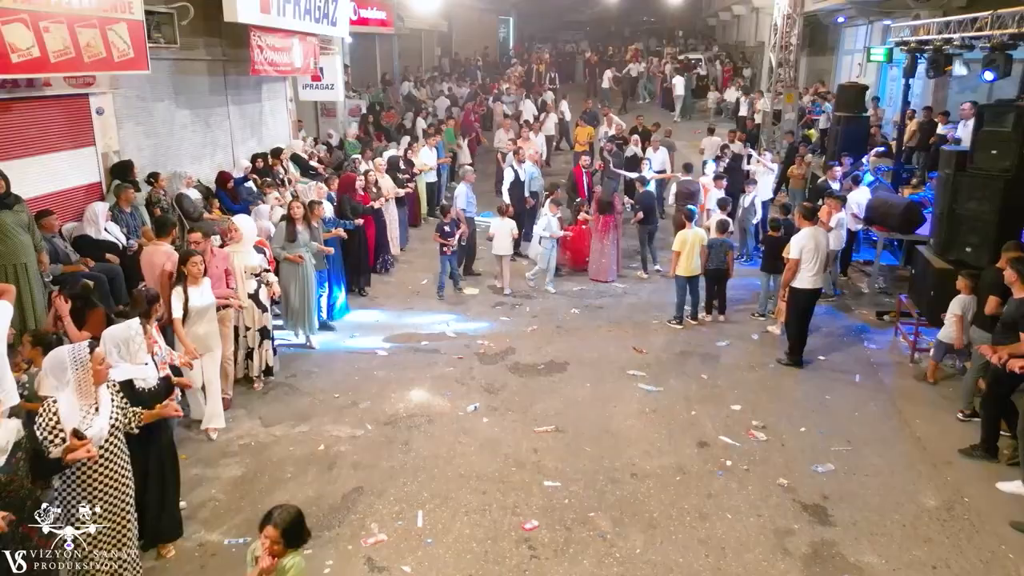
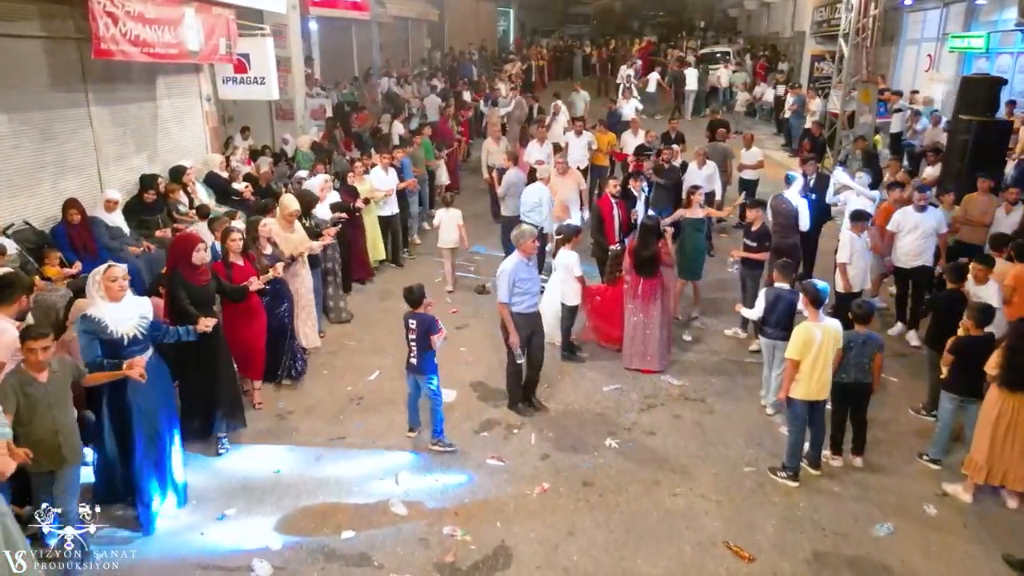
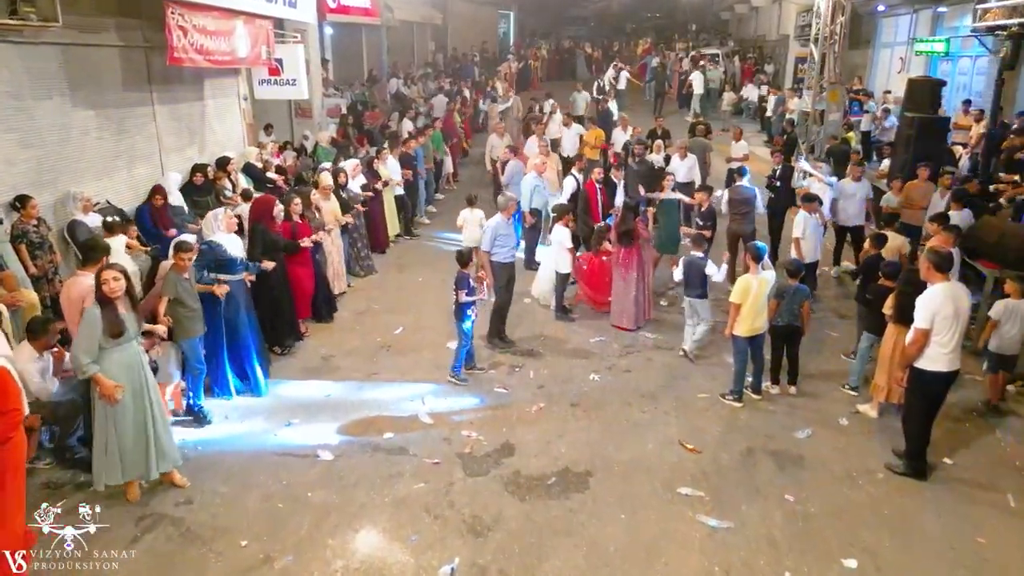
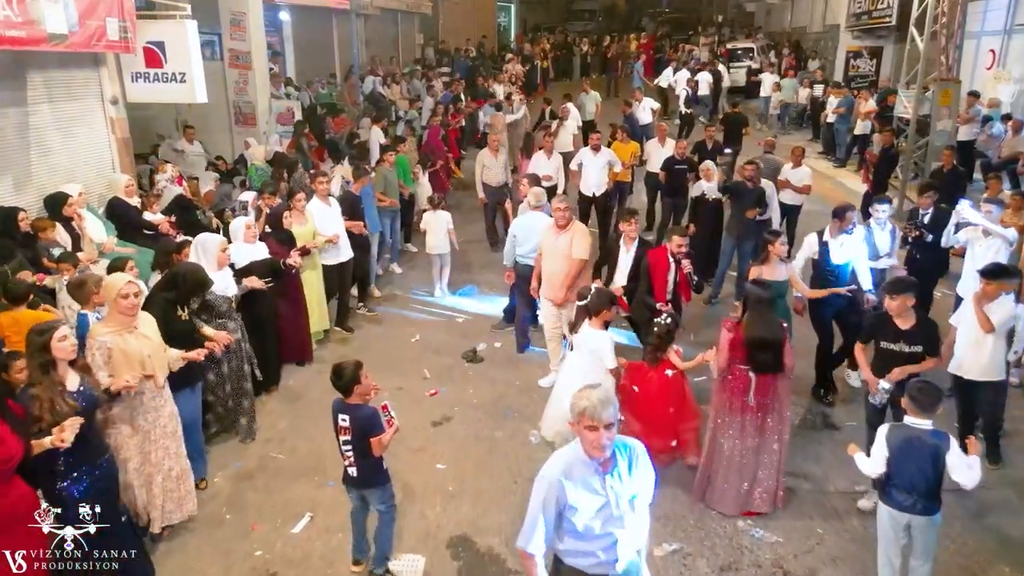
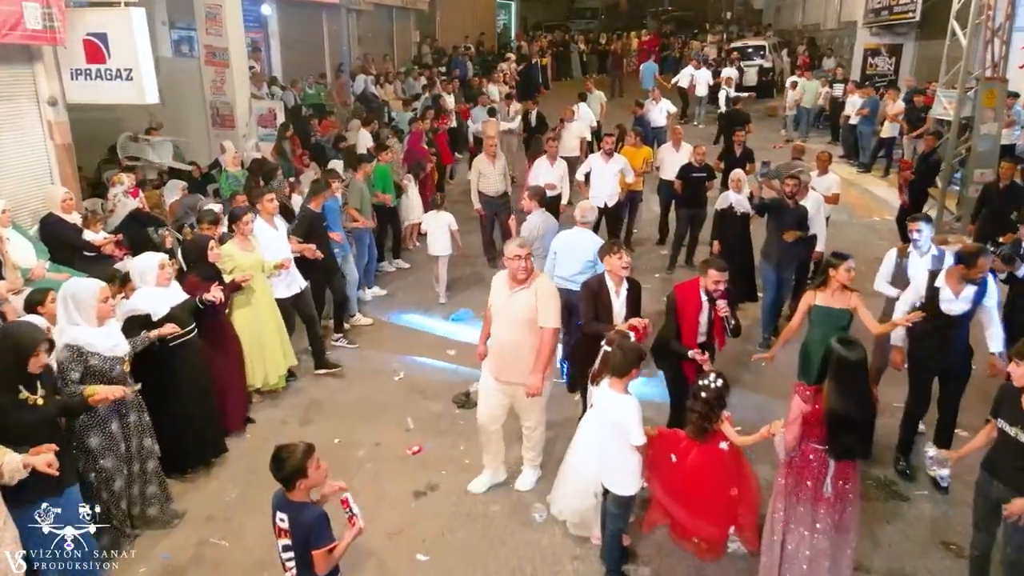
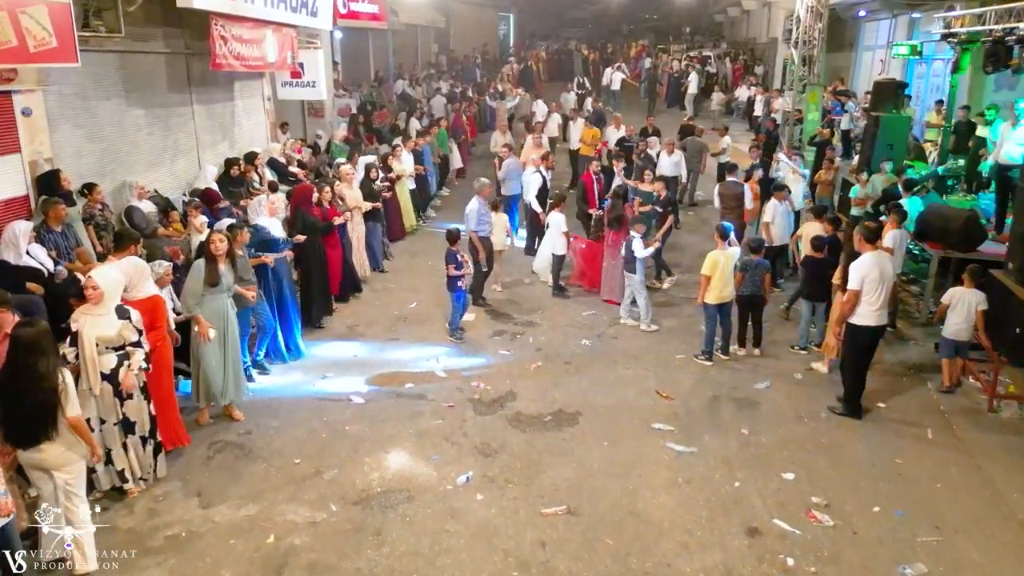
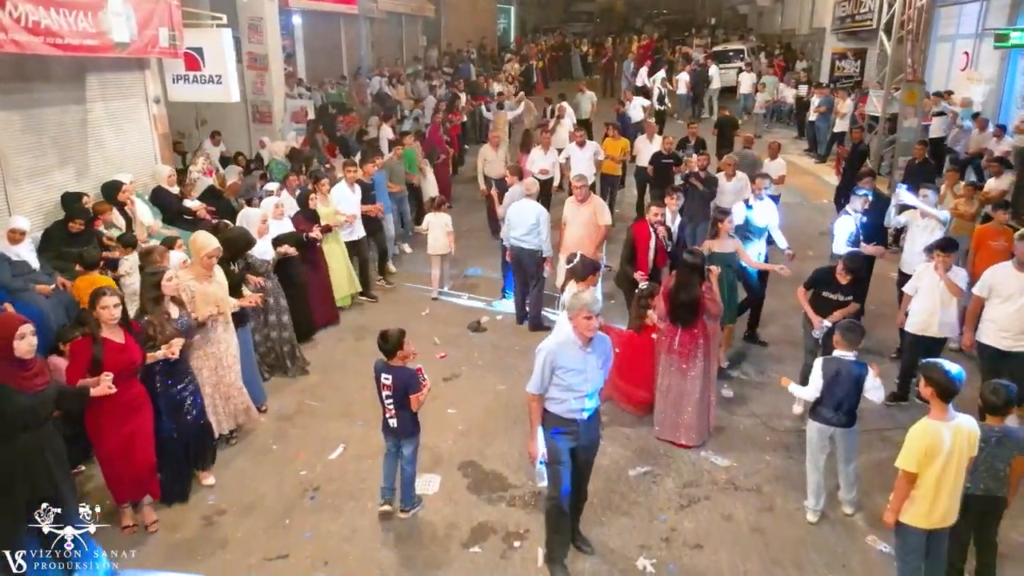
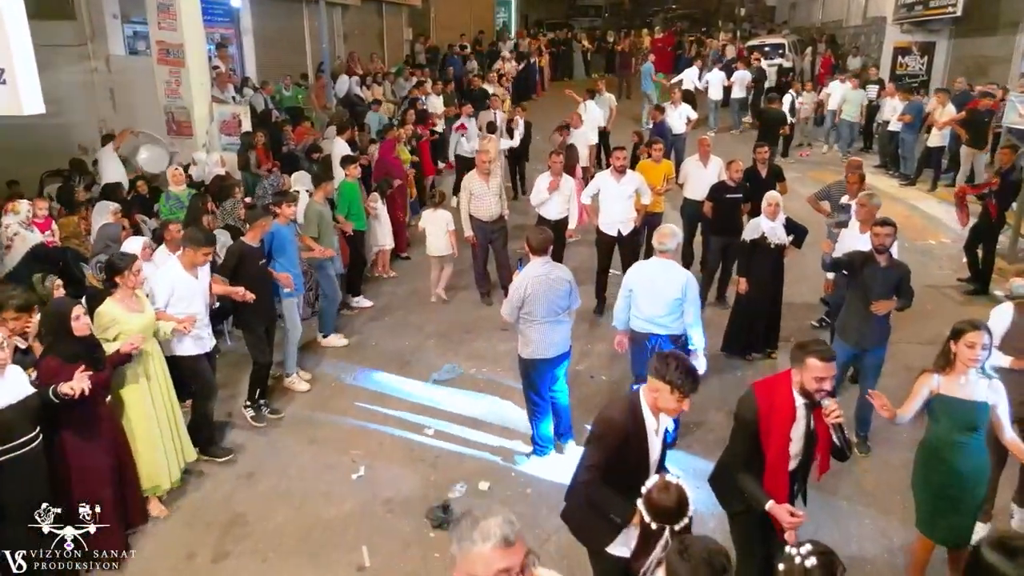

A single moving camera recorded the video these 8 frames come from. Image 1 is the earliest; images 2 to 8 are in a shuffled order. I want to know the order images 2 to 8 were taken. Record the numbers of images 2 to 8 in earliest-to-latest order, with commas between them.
6, 3, 2, 7, 4, 5, 8
